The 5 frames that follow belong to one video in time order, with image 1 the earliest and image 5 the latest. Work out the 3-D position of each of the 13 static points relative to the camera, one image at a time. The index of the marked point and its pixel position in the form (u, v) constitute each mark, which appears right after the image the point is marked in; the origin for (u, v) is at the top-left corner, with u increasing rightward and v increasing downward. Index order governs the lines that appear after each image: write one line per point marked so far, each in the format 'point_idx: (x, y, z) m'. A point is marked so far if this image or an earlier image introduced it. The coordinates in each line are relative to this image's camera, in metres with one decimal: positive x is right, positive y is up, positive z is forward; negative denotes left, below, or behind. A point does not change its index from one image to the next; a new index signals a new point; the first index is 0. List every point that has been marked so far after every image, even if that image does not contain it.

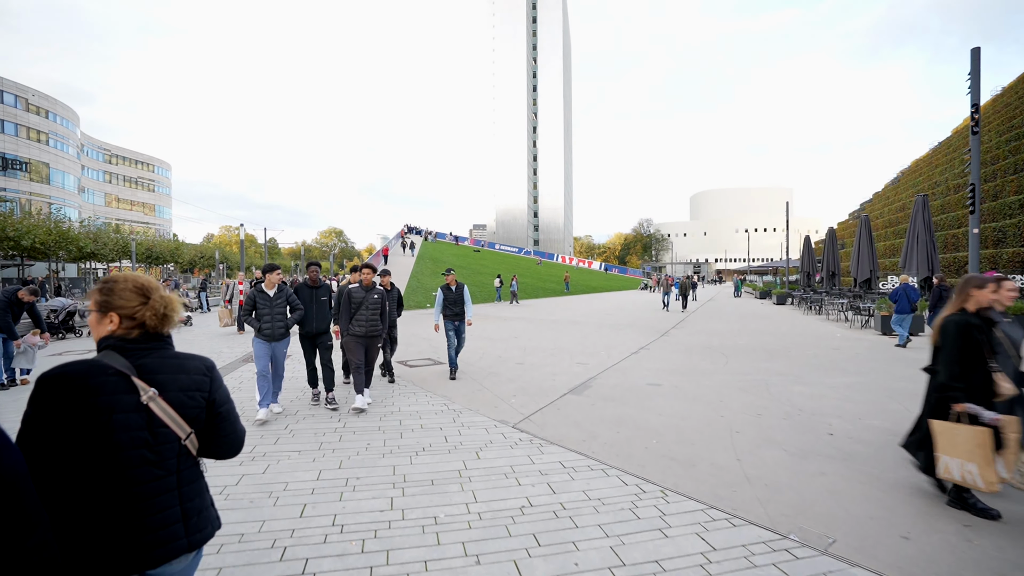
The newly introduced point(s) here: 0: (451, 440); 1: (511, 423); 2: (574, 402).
0: (-0.6, -1.6, +5.4) m
1: (0.0, -1.6, +6.2) m
2: (+0.9, -1.6, +7.3) m
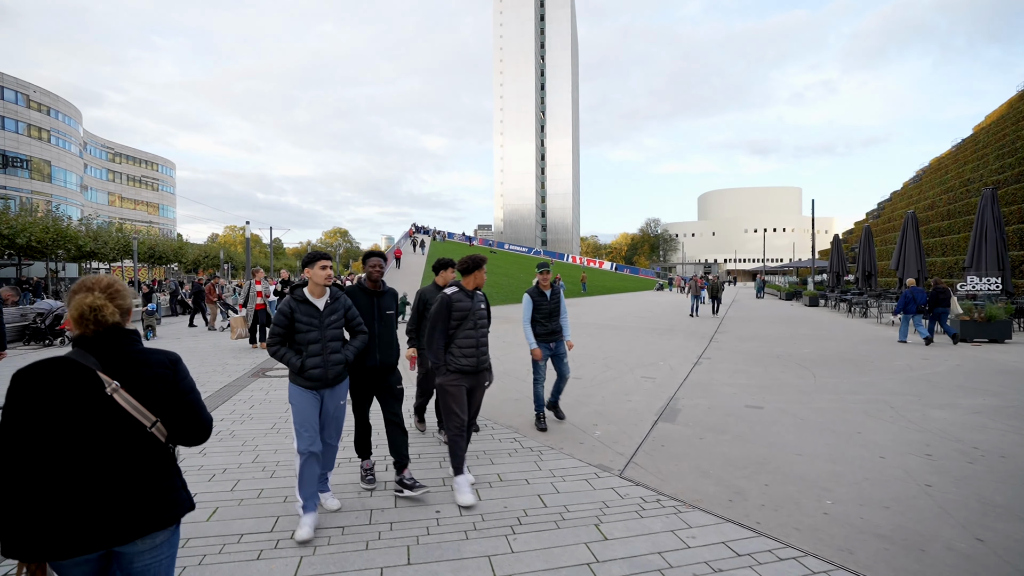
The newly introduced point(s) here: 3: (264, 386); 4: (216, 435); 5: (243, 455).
0: (+0.3, -1.6, +3.8) m
1: (+0.9, -1.6, +4.6) m
2: (+1.8, -1.6, +5.8) m
3: (-3.8, -1.5, +7.9) m
4: (-3.1, -1.5, +5.4) m
5: (-2.5, -1.6, +4.8) m
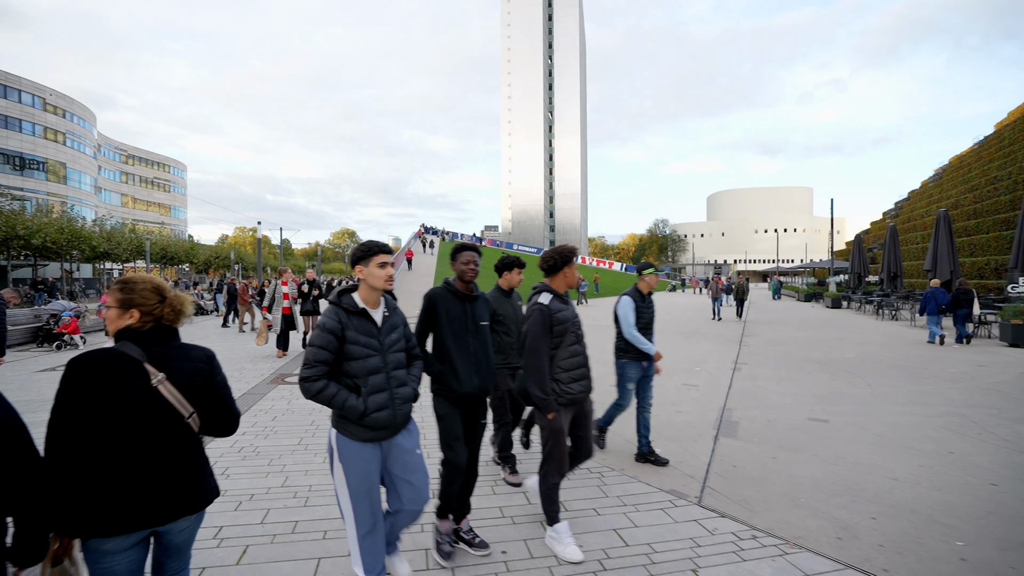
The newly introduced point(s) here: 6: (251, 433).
0: (+0.8, -1.6, +3.3) m
1: (+1.4, -1.7, +4.1) m
2: (+2.3, -1.7, +5.2) m
3: (-3.2, -1.5, +7.4) m
4: (-2.6, -1.6, +4.9) m
5: (-2.0, -1.6, +4.3) m
6: (-2.8, -1.6, +5.5) m
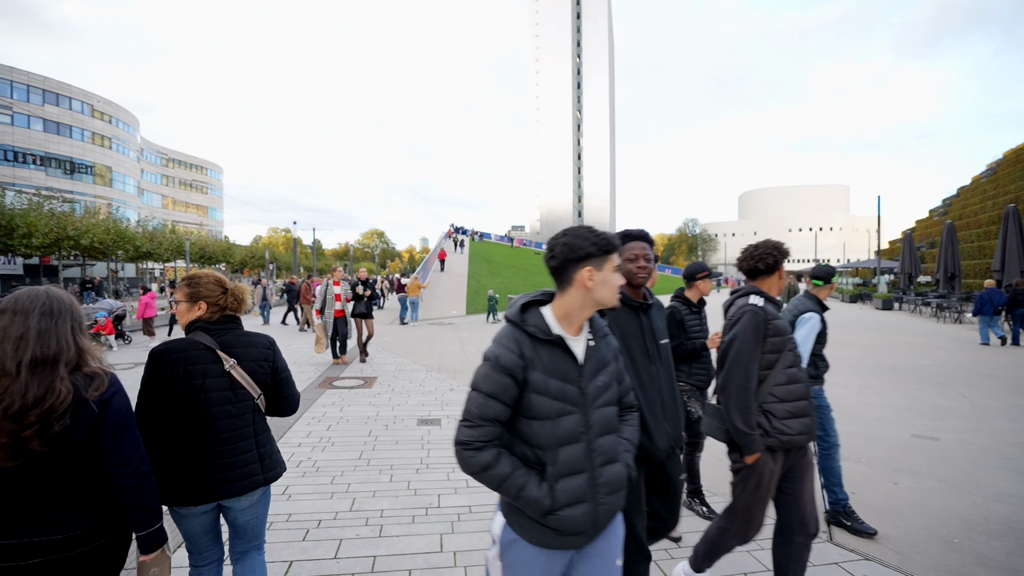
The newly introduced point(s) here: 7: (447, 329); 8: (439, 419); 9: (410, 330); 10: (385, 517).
0: (+1.4, -1.6, +2.7) m
1: (+2.1, -1.7, +3.5) m
2: (+3.1, -1.7, +4.6) m
3: (-2.4, -1.5, +7.0) m
4: (-1.9, -1.6, +4.5) m
5: (-1.3, -1.6, +3.9) m
6: (-2.0, -1.6, +5.1) m
7: (-2.1, -1.3, +17.0) m
8: (-0.9, -1.6, +6.2) m
9: (-3.2, -1.3, +16.3) m
10: (-0.9, -1.6, +3.6) m
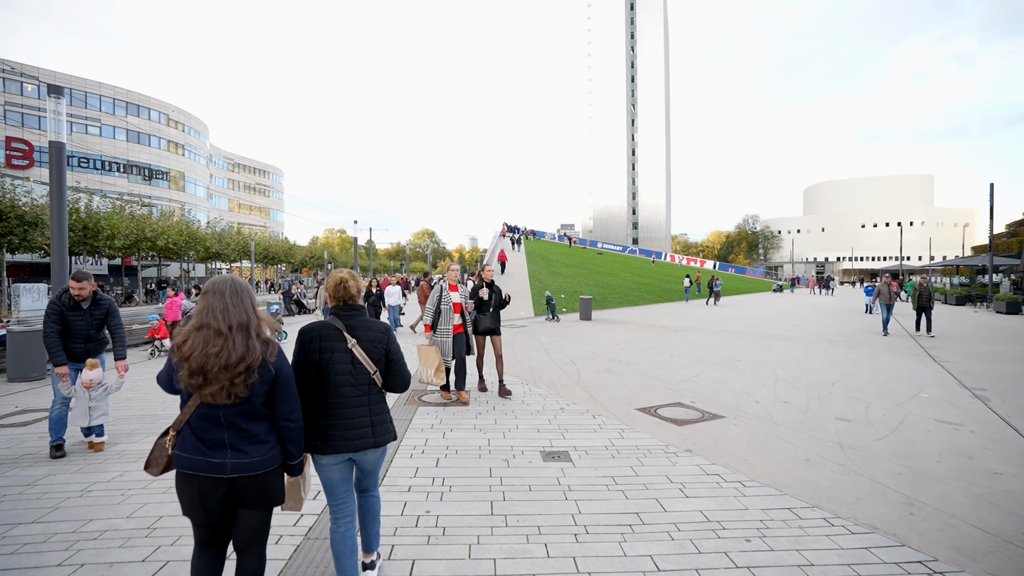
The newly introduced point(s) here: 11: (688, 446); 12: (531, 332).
0: (+2.5, -1.7, +1.3) m
1: (+3.2, -1.7, +2.0) m
2: (+4.3, -1.7, +3.0) m
3: (-0.9, -1.5, +6.0) m
4: (-0.6, -1.6, +3.4) m
5: (-0.1, -1.6, +2.8) m
6: (-0.7, -1.6, +4.1) m
7: (+0.3, -1.3, +15.8) m
8: (+0.5, -1.6, +5.0) m
9: (-0.9, -1.3, +15.3) m
10: (+0.2, -1.6, +2.4) m
11: (+1.8, -1.6, +5.3) m
12: (+0.6, -1.3, +16.0) m
